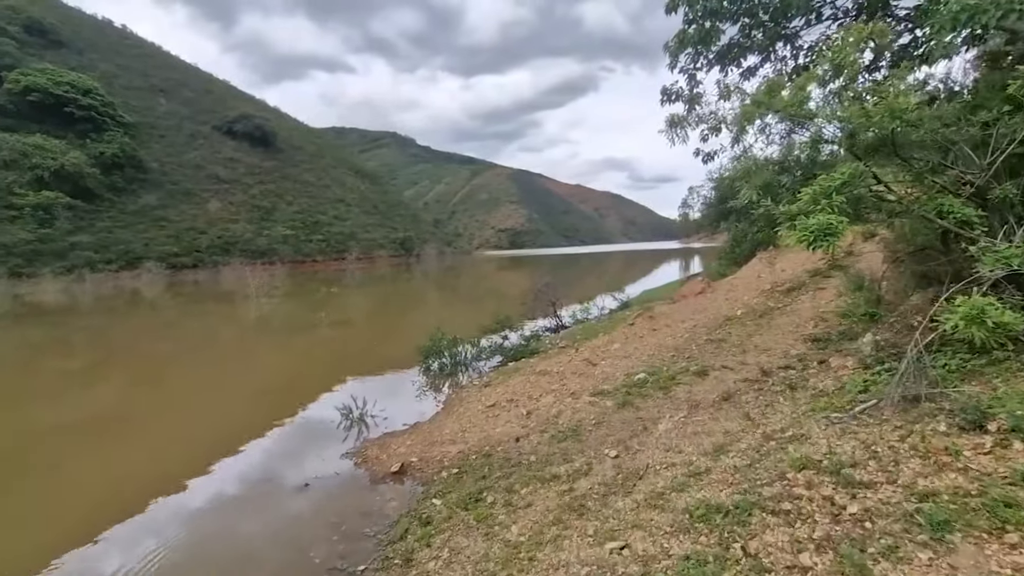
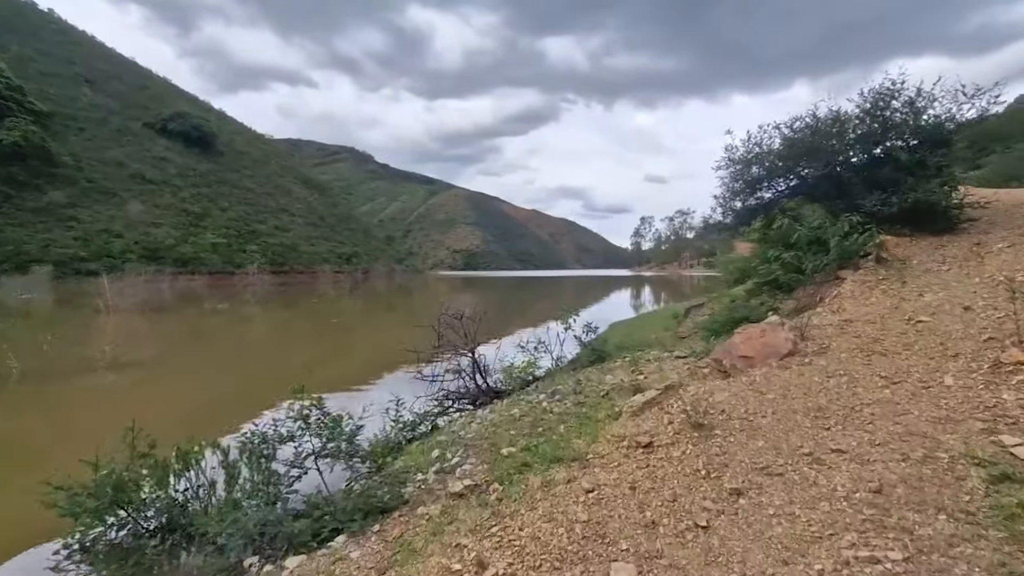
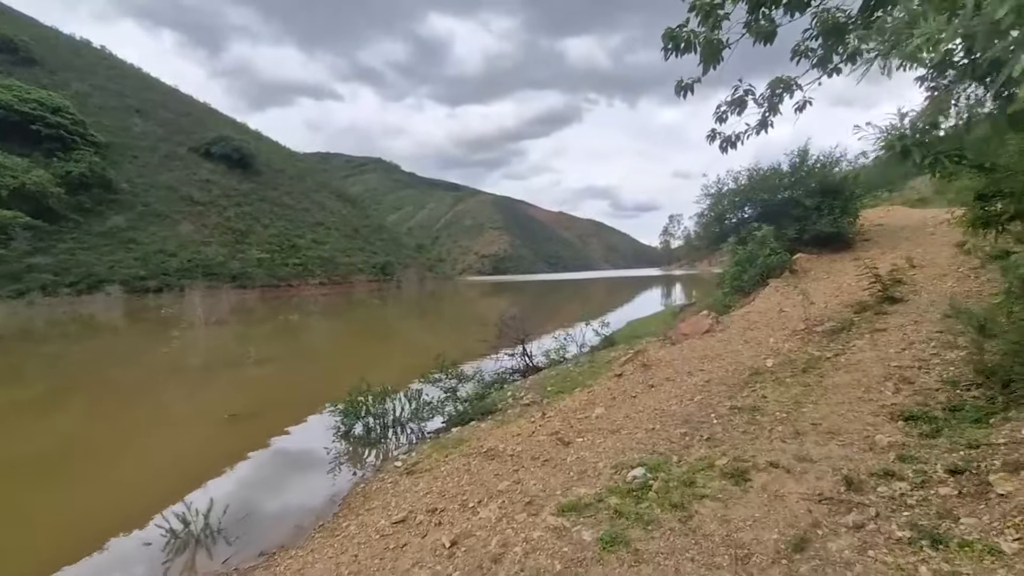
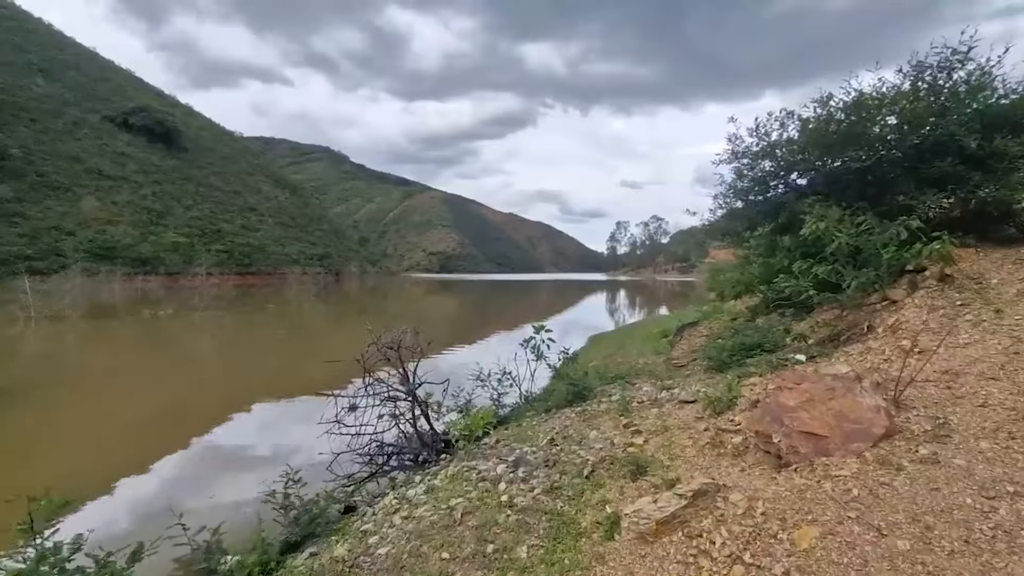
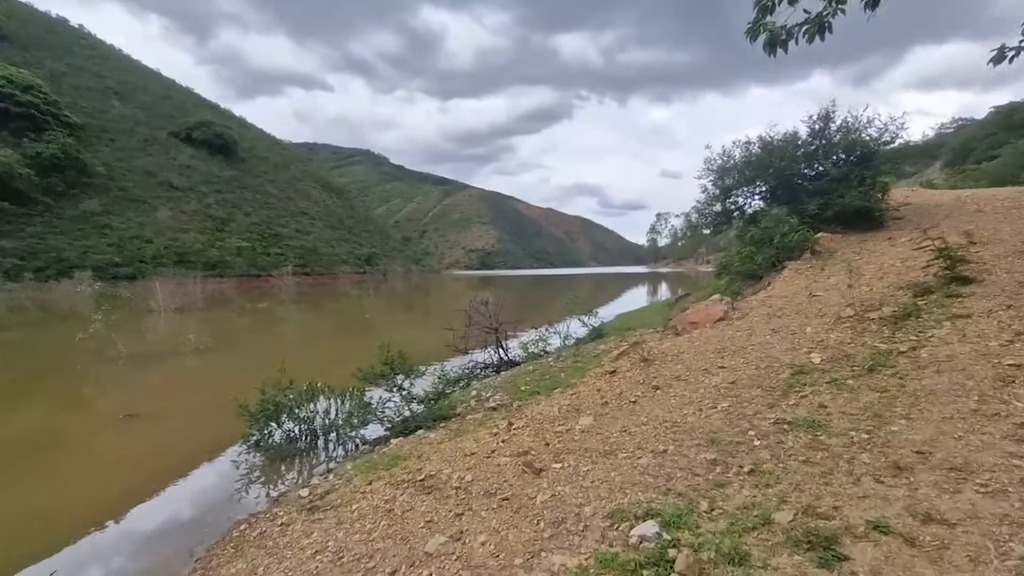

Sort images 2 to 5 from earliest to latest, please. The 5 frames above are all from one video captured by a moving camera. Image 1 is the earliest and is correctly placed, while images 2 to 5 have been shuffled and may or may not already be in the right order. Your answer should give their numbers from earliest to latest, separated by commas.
3, 5, 2, 4
